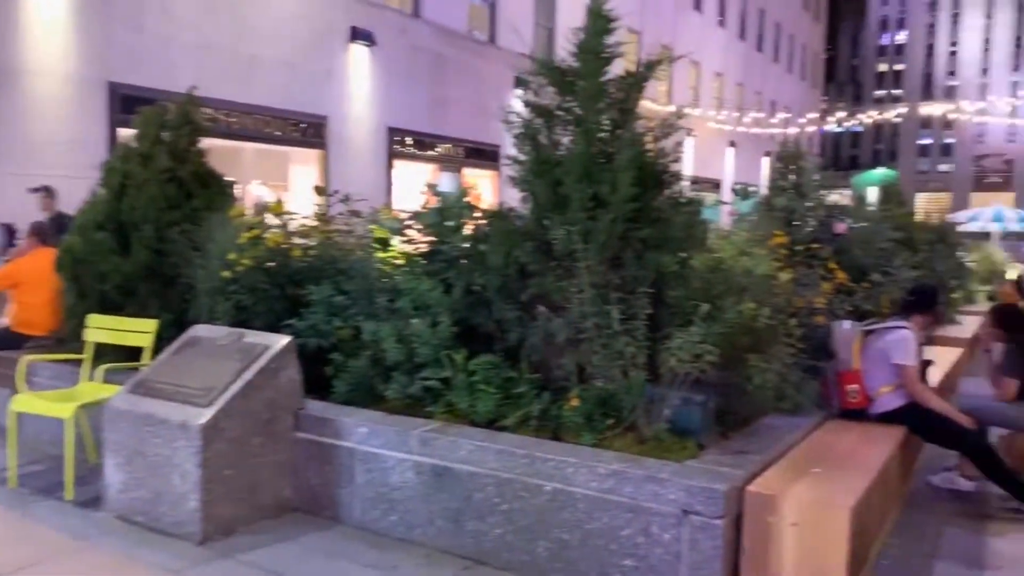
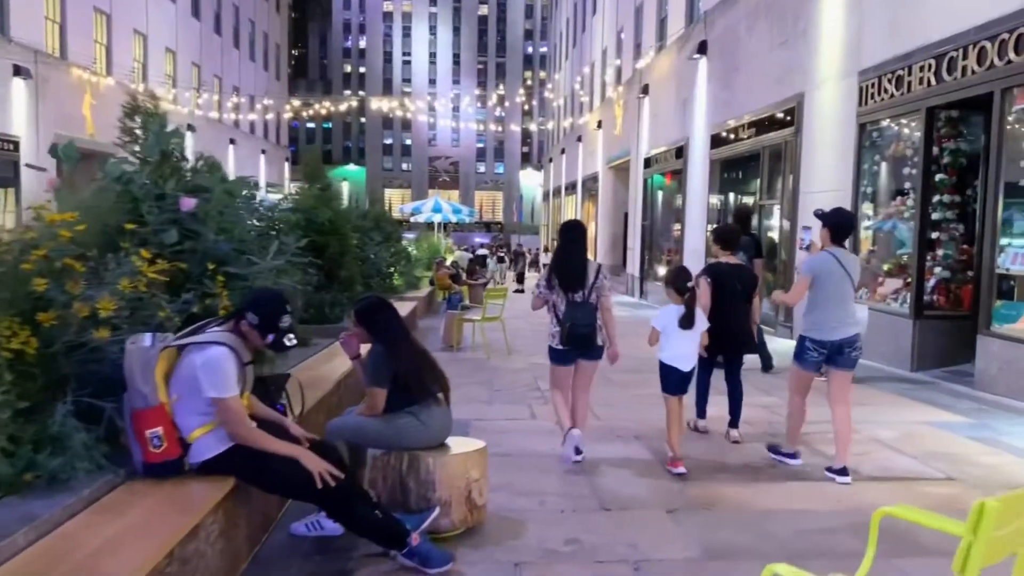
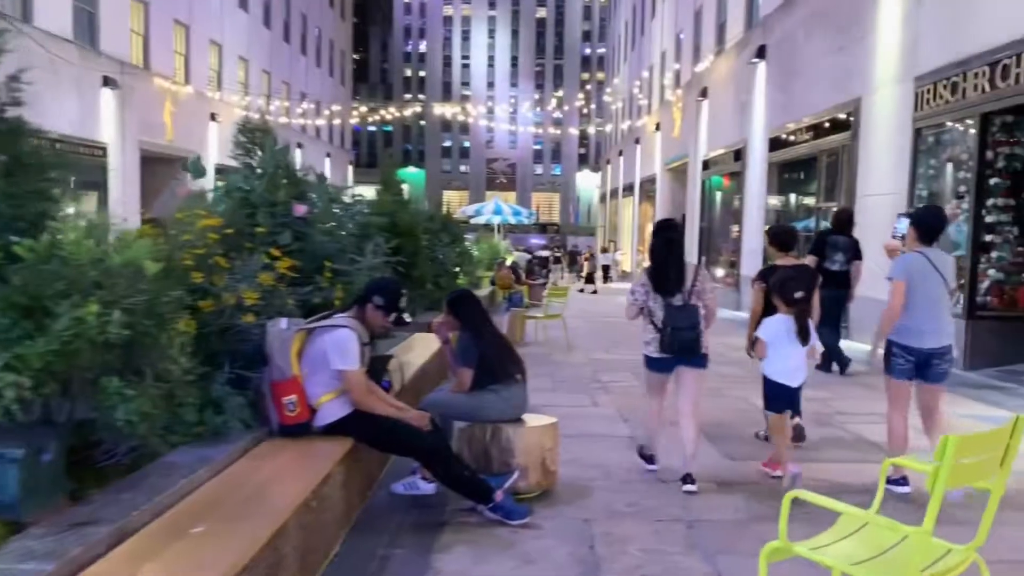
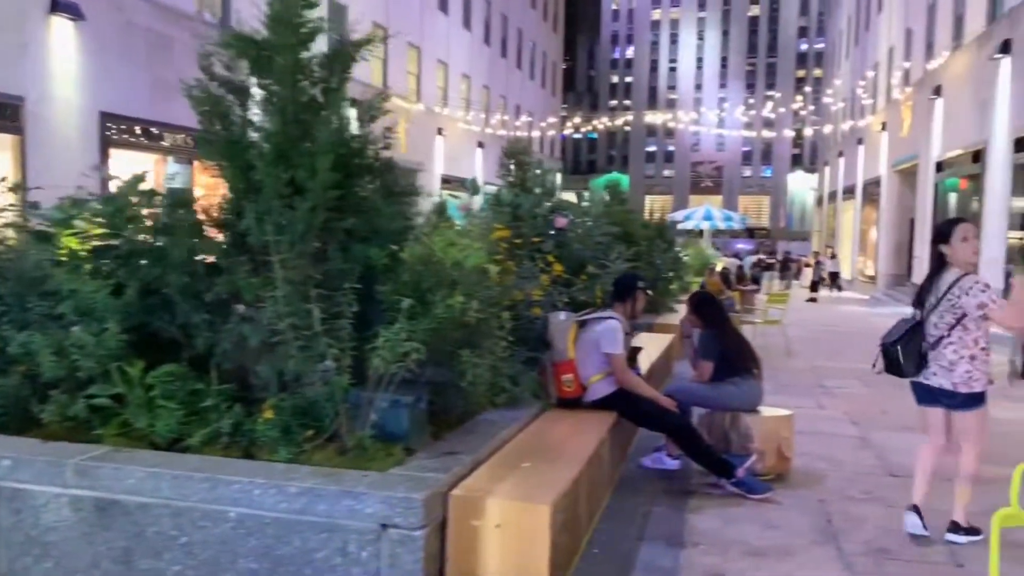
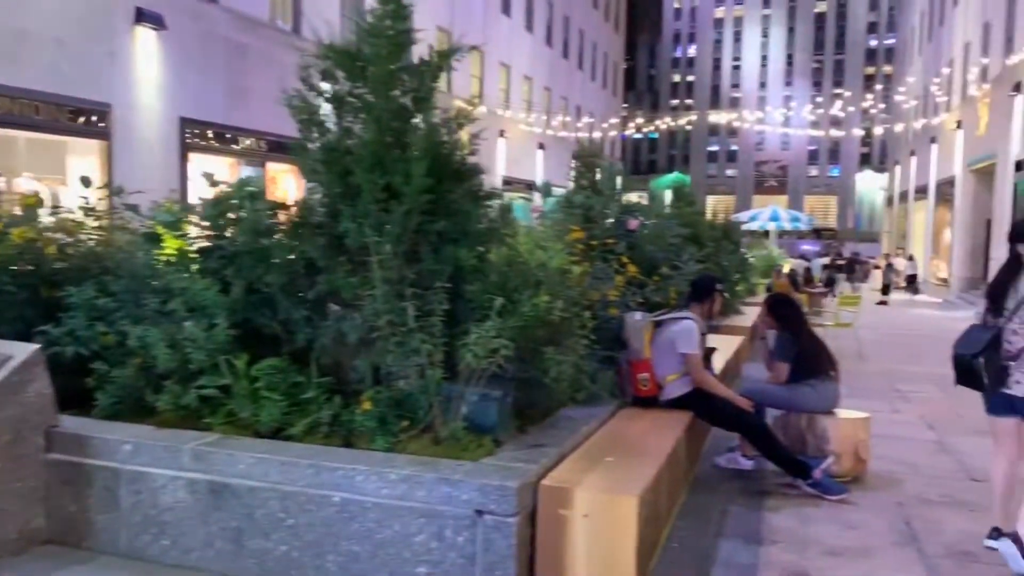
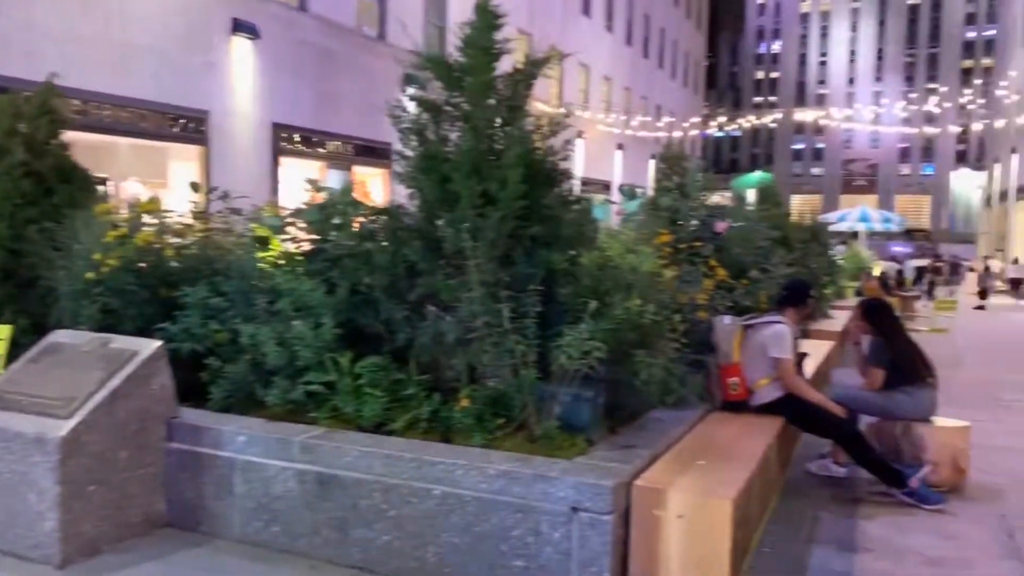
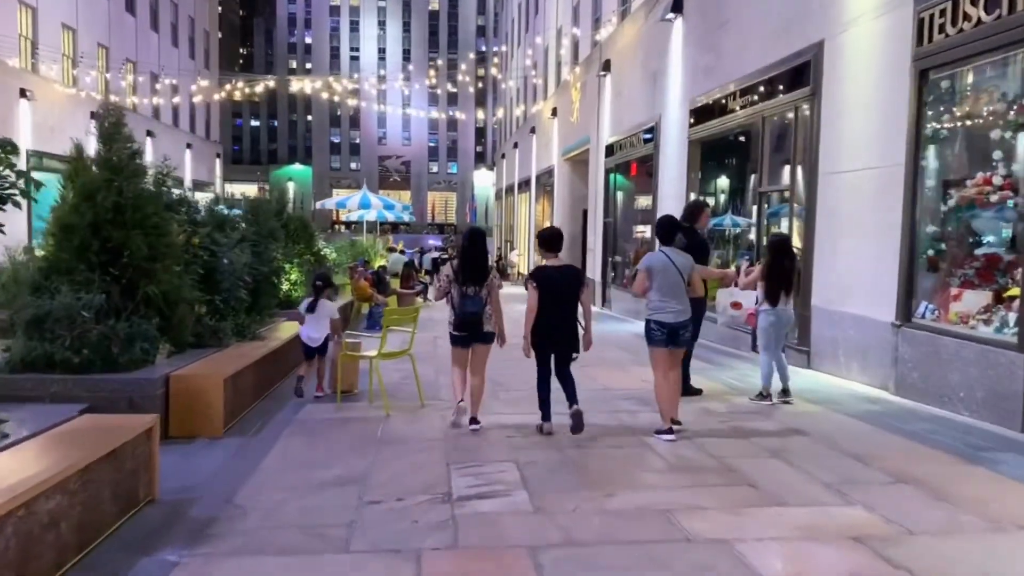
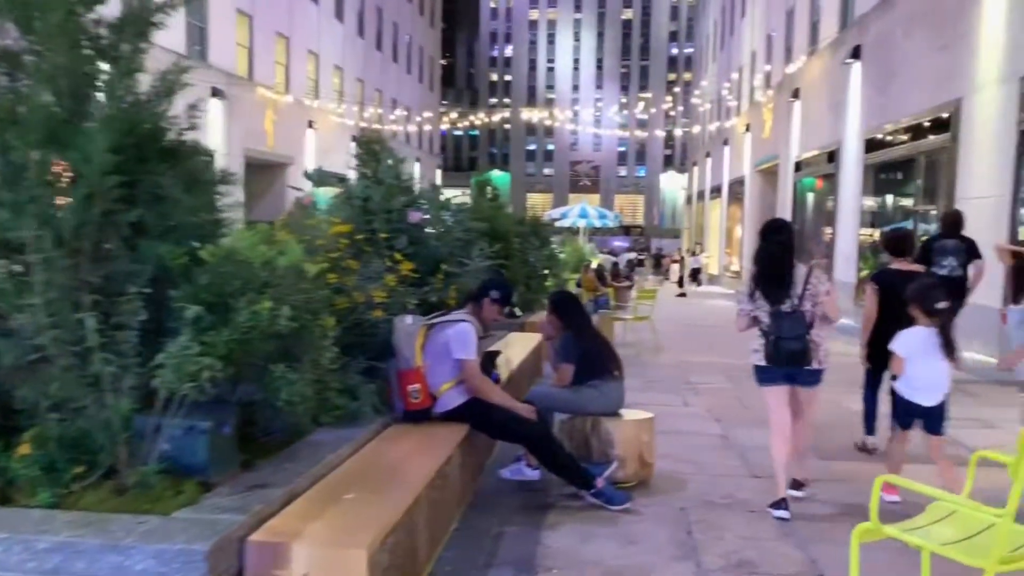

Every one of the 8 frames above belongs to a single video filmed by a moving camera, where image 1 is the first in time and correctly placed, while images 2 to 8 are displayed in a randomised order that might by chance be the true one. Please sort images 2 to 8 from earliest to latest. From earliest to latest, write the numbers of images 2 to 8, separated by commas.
6, 5, 4, 8, 3, 2, 7
